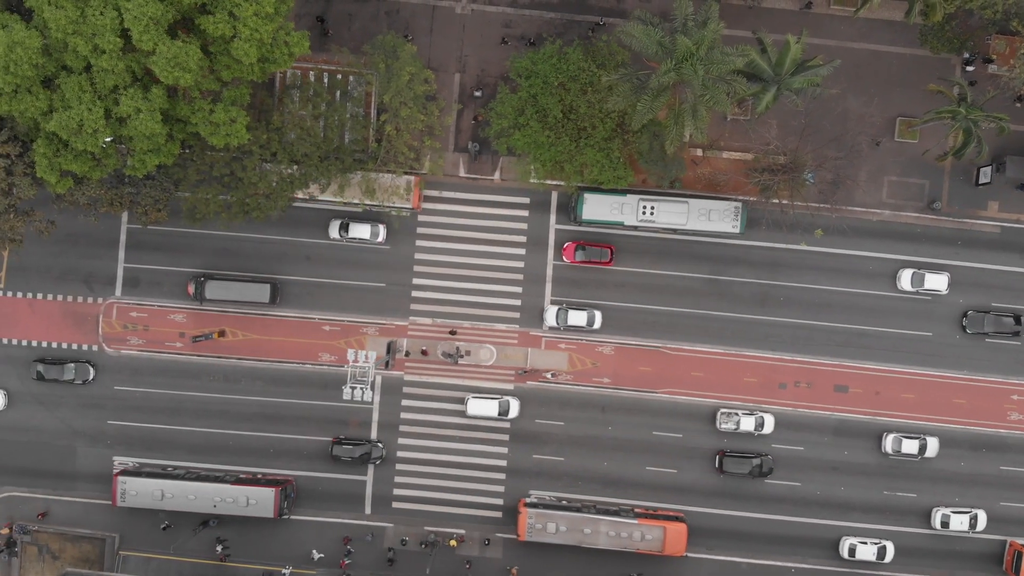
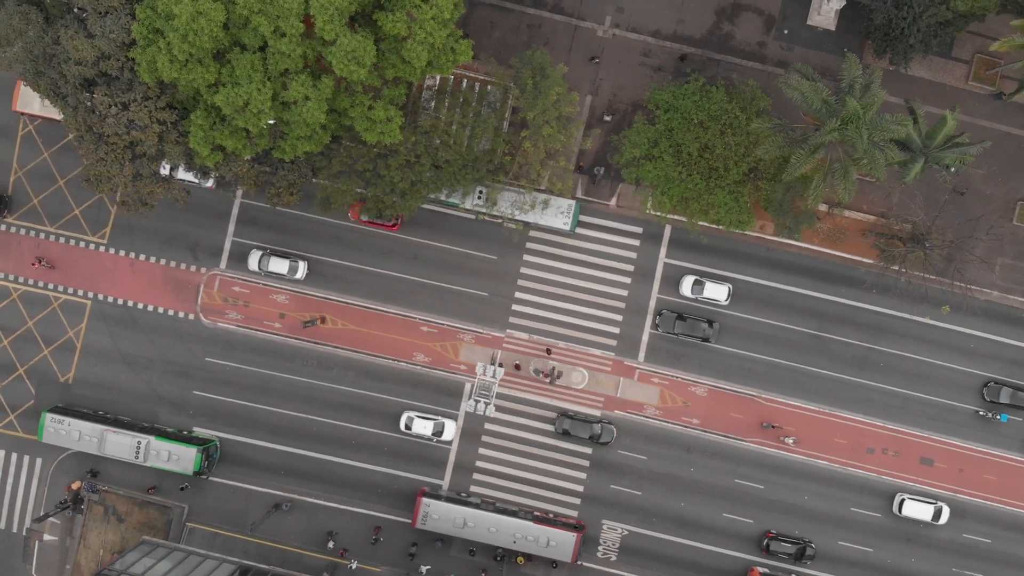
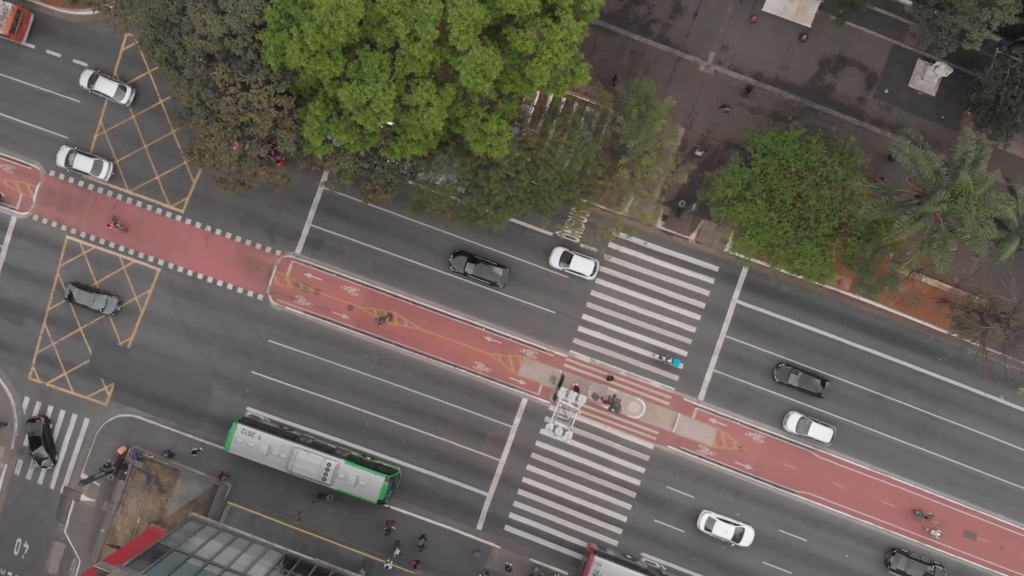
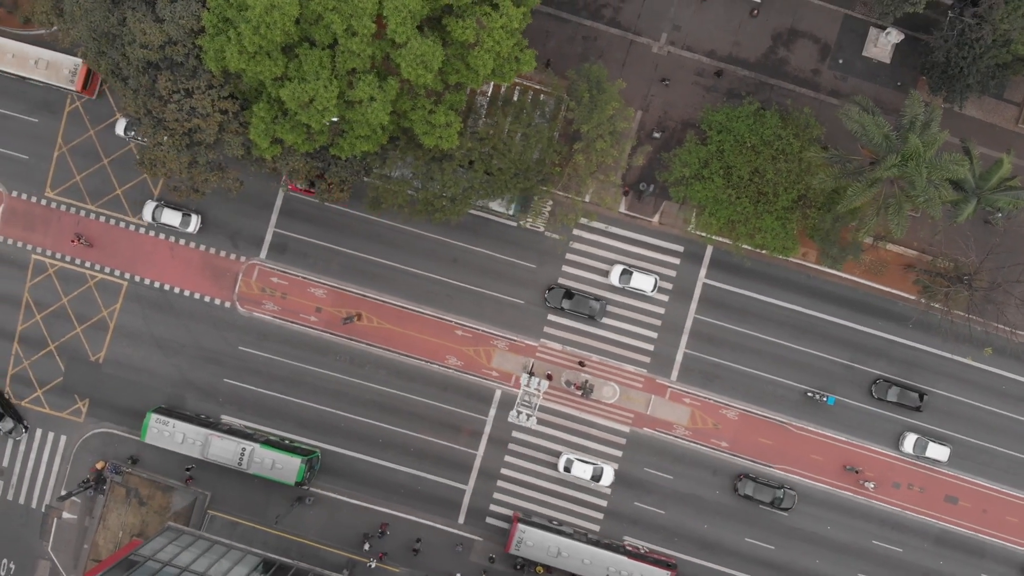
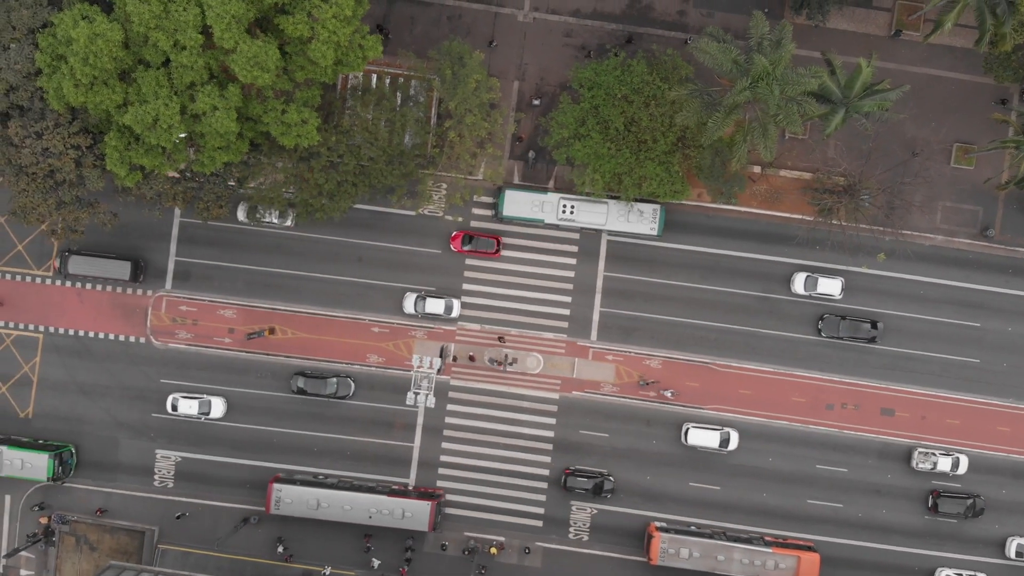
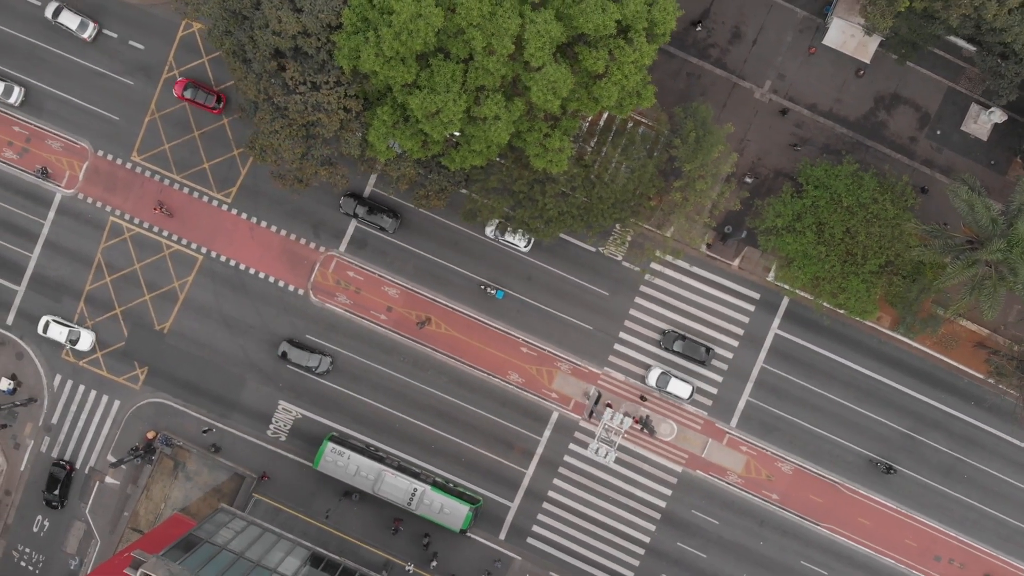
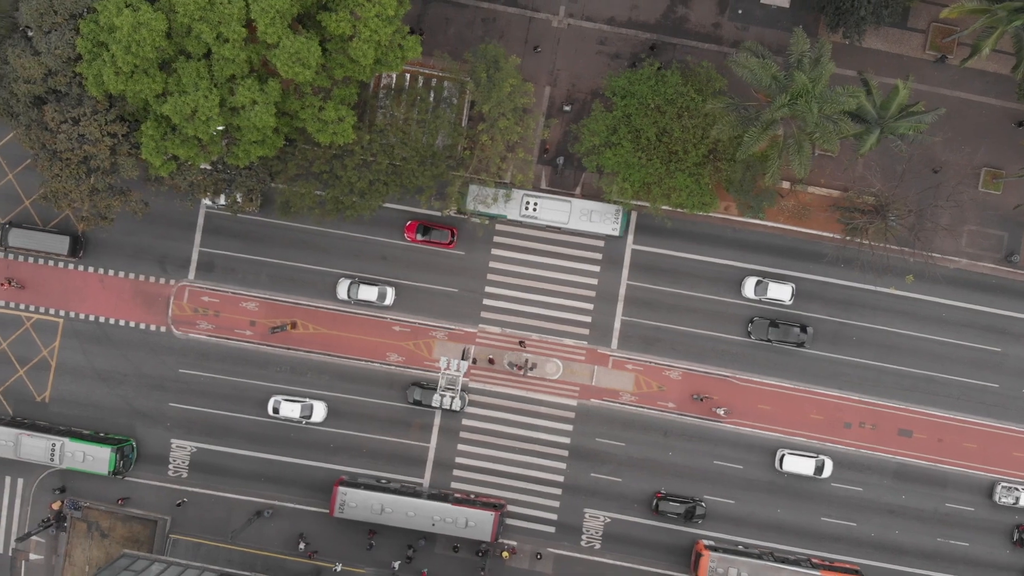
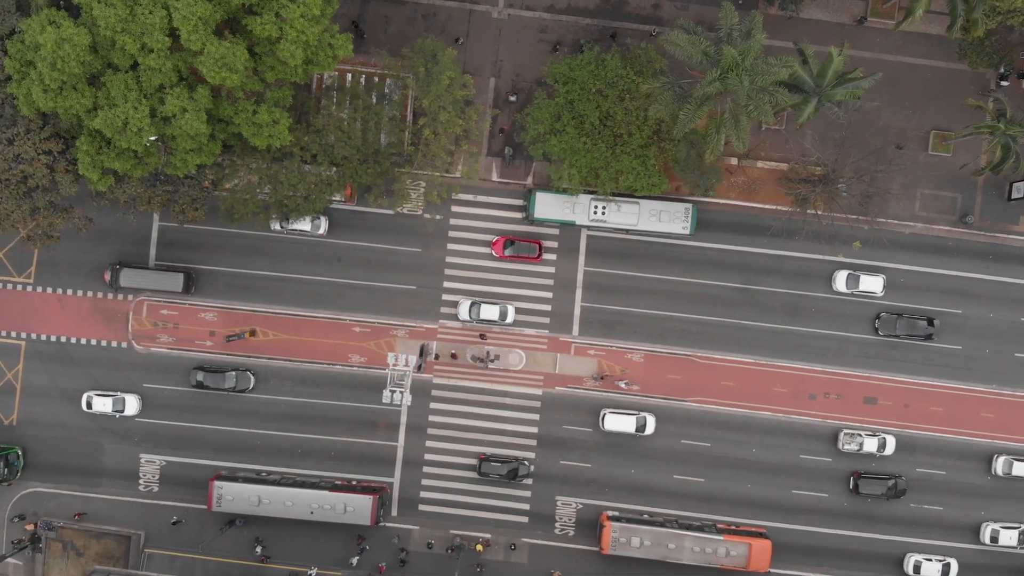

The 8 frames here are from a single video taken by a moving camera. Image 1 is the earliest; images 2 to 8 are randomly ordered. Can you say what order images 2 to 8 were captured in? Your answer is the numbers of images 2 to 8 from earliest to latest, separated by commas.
8, 5, 7, 2, 4, 3, 6
